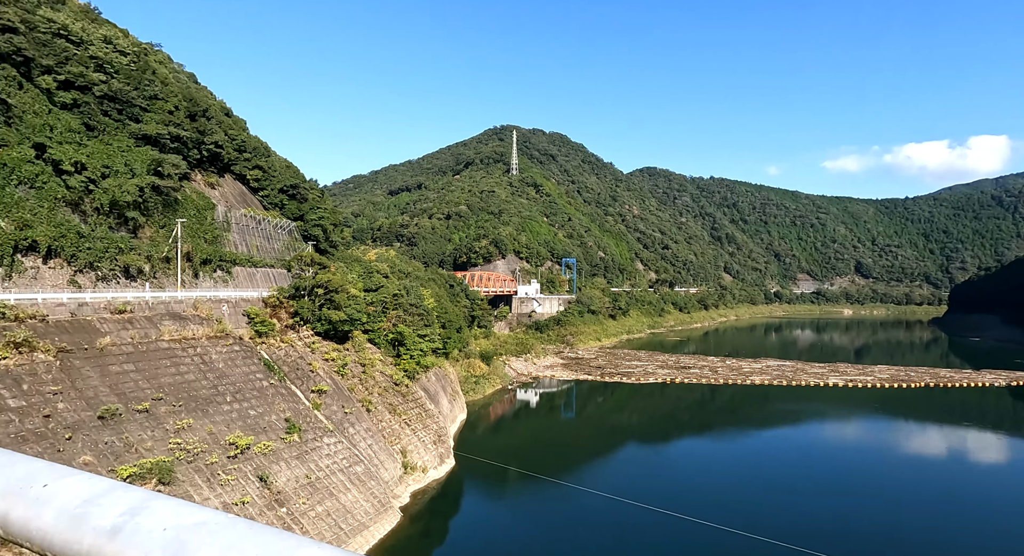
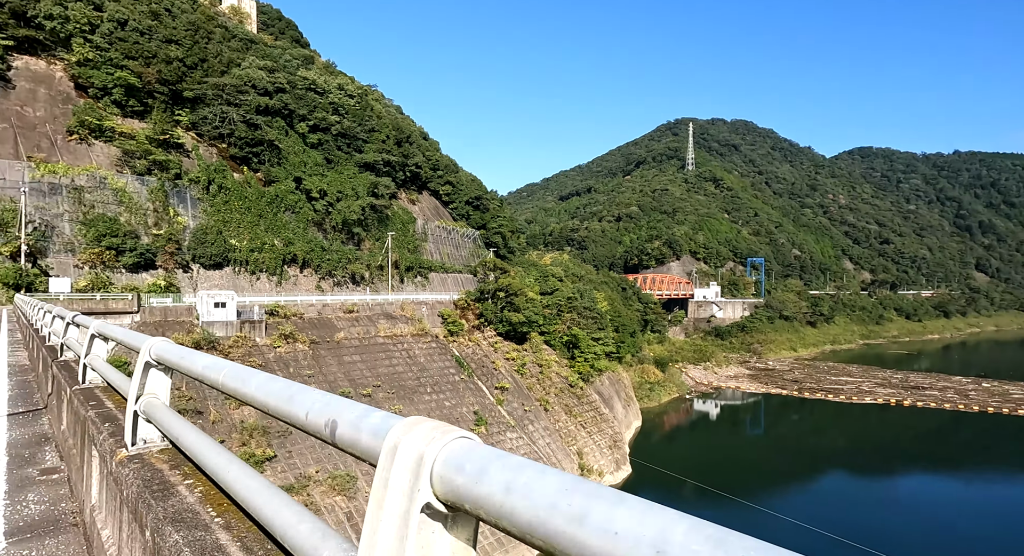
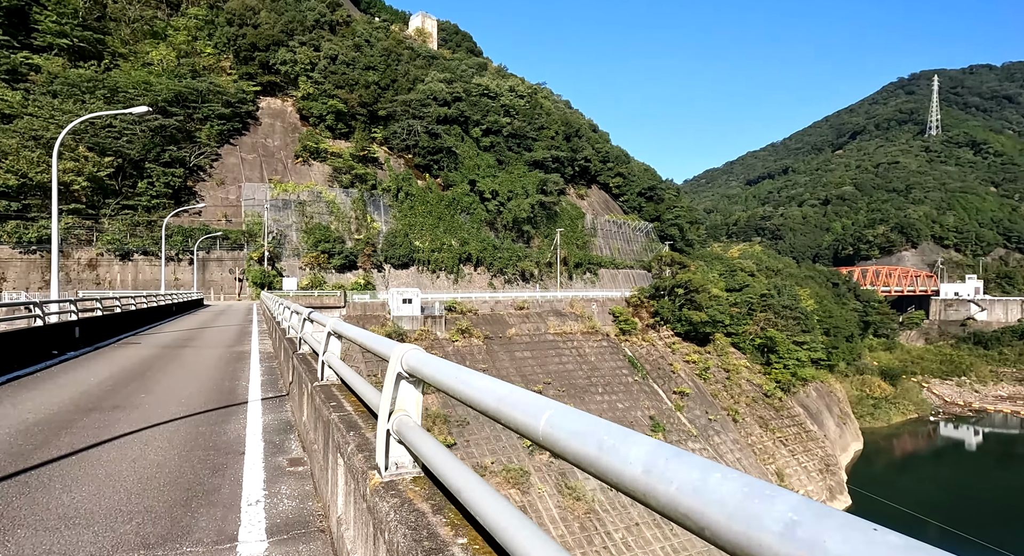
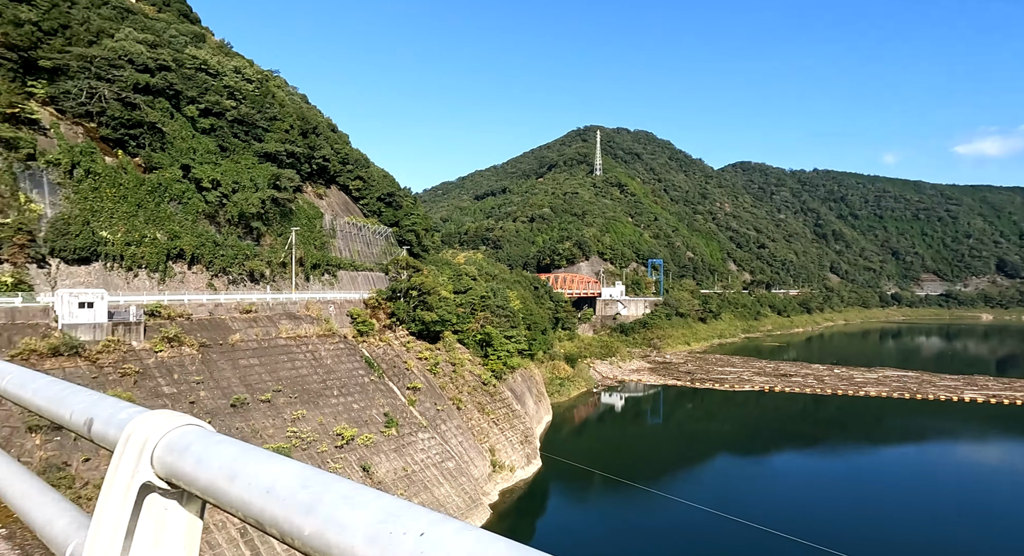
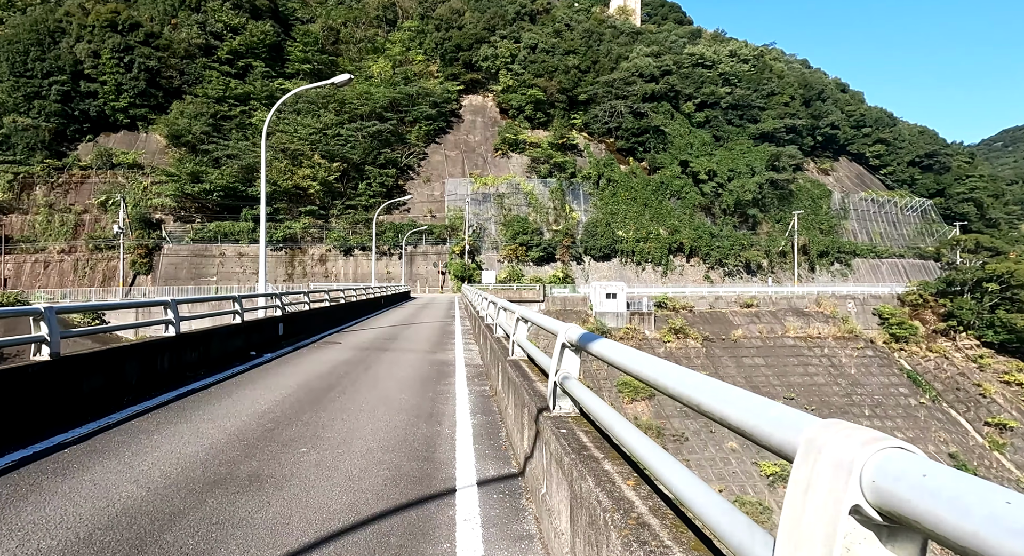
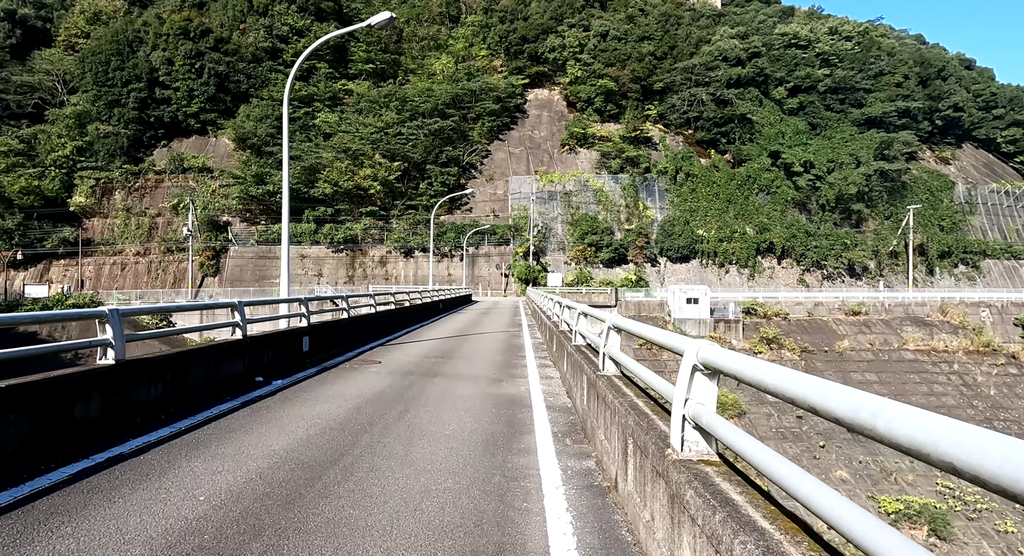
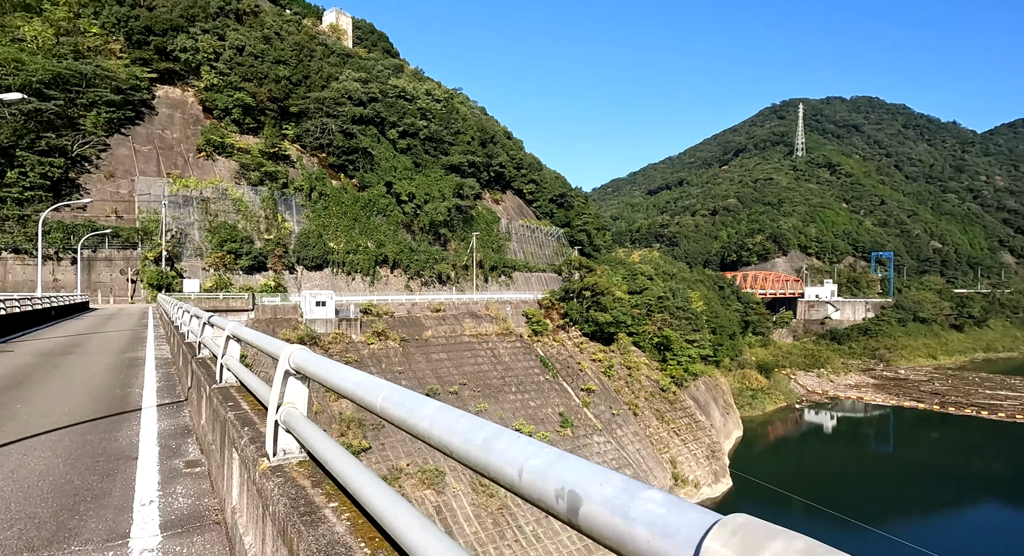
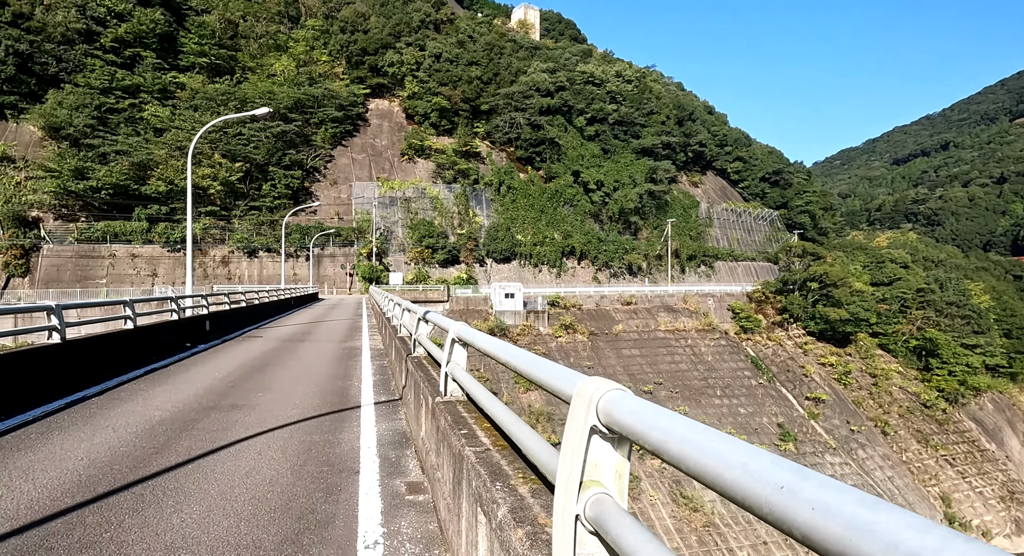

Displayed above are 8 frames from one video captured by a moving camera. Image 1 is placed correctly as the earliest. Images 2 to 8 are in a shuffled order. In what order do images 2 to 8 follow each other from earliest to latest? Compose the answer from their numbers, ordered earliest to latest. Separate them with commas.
4, 2, 7, 3, 8, 5, 6
